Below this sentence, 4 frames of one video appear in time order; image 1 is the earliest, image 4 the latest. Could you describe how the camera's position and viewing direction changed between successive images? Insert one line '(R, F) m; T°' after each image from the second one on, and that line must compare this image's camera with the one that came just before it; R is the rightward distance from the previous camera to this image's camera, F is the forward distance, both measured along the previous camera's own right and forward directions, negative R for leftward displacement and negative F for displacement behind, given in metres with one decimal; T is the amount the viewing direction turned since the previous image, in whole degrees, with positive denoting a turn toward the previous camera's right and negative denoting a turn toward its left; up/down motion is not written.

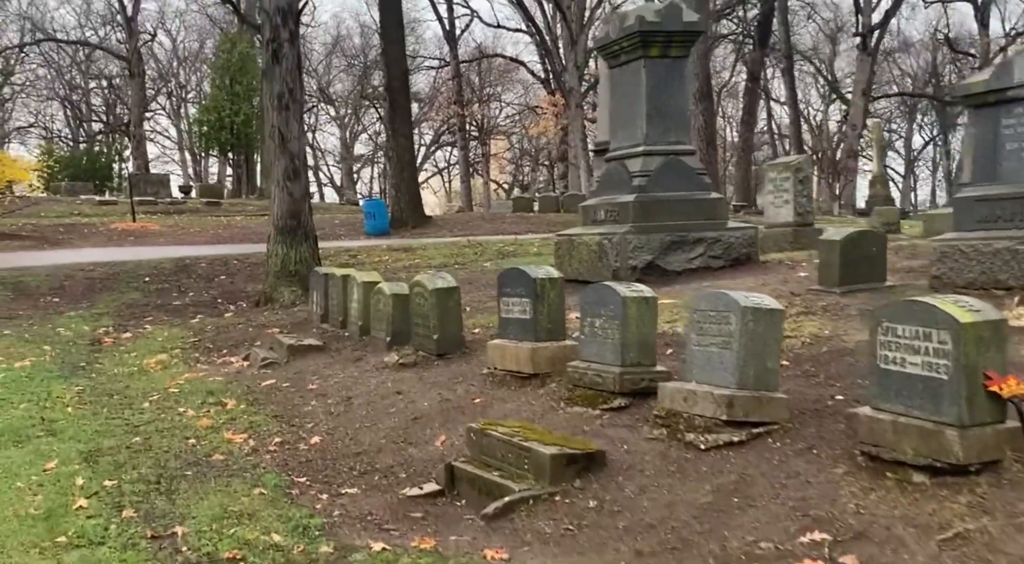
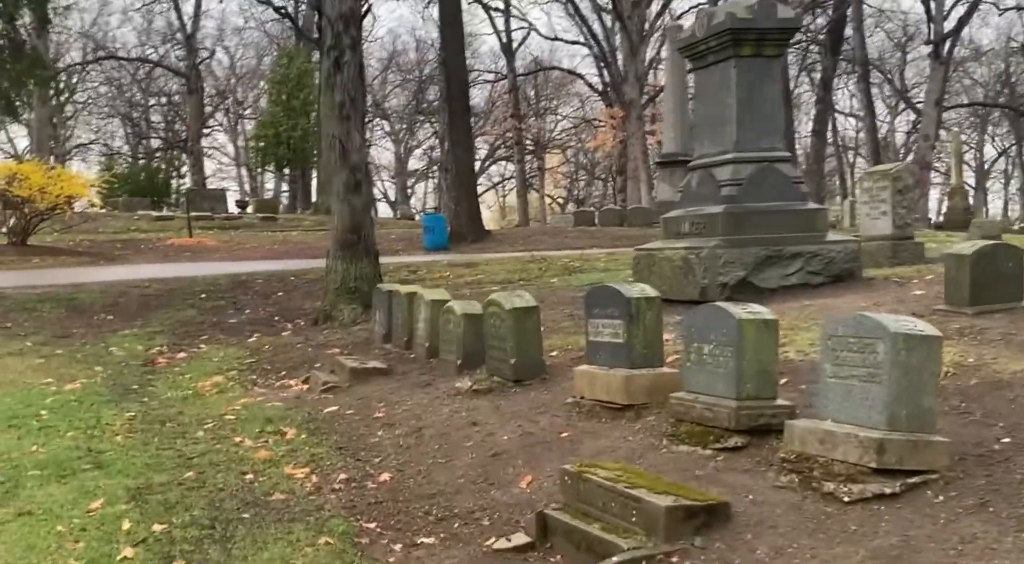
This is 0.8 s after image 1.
(-0.2, +0.7) m; -3°
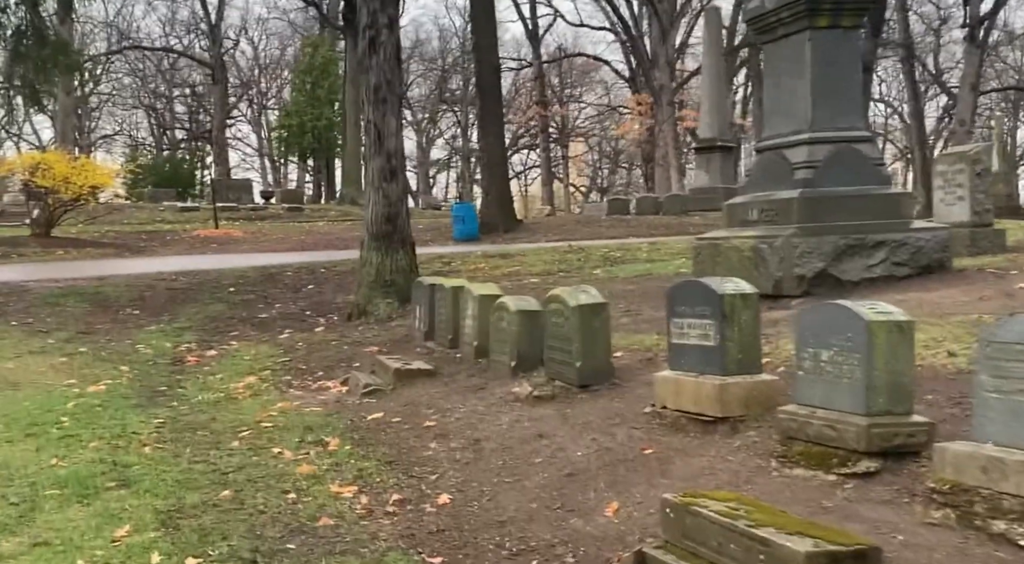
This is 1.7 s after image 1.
(-0.3, +0.7) m; -1°
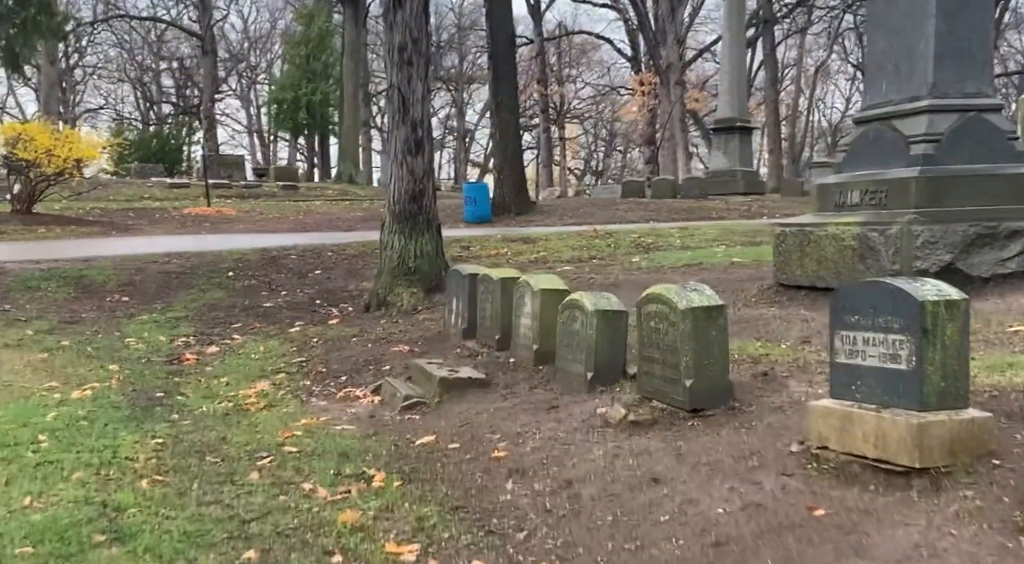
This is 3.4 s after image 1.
(-0.6, +1.3) m; +1°
